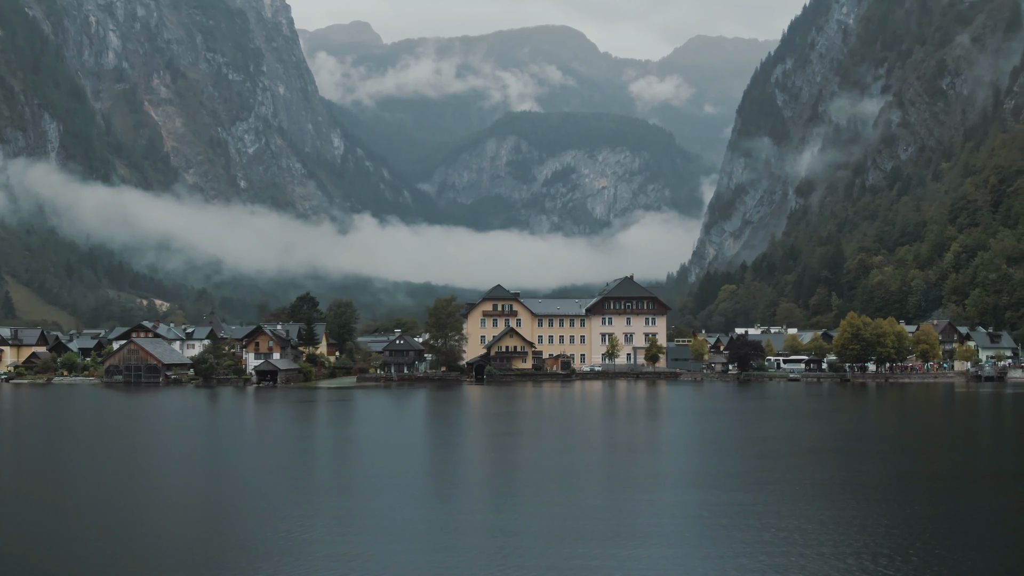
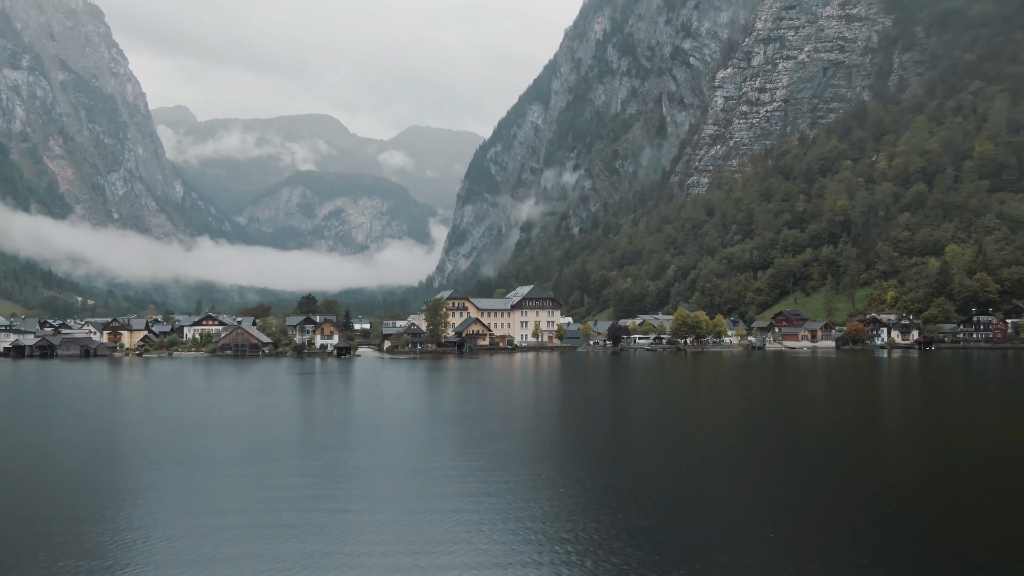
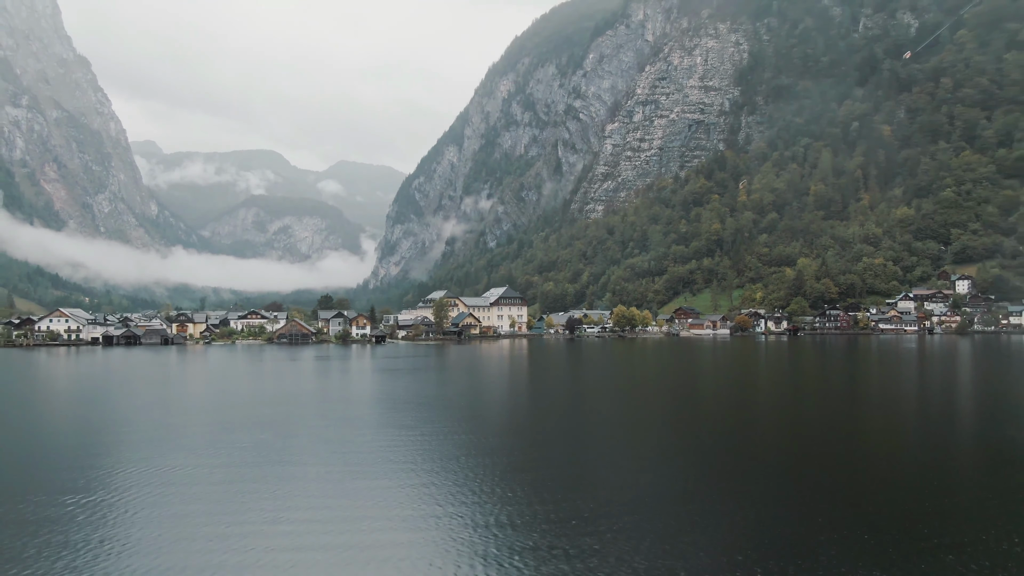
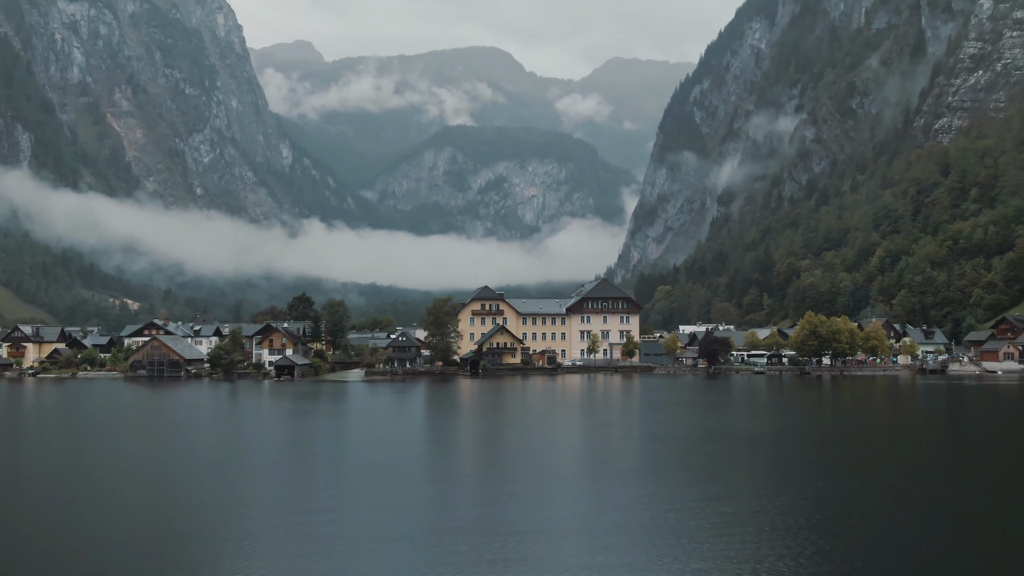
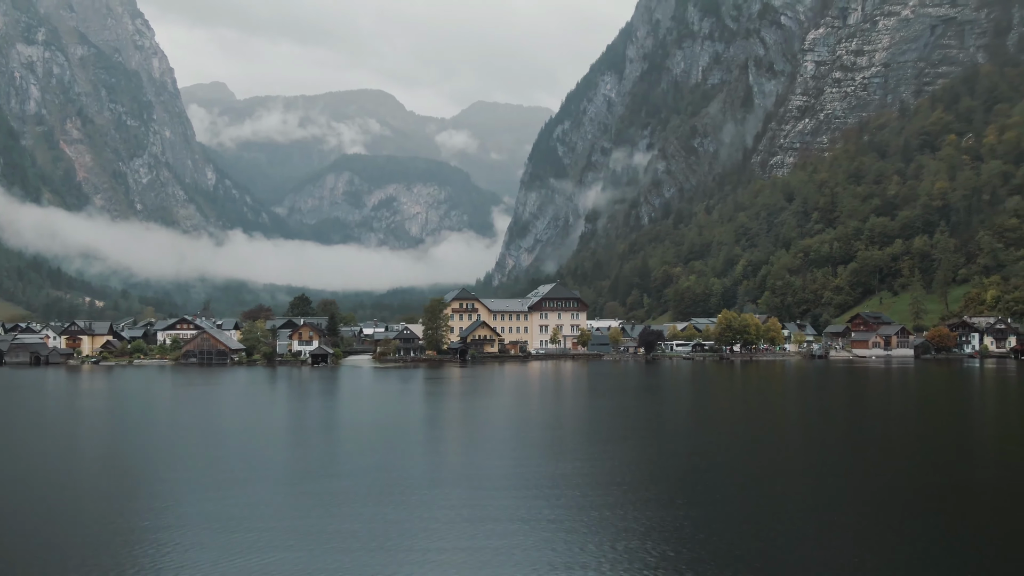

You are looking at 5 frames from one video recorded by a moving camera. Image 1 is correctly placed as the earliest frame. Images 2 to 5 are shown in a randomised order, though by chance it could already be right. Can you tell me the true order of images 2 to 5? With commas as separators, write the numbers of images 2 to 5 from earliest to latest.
4, 5, 2, 3
